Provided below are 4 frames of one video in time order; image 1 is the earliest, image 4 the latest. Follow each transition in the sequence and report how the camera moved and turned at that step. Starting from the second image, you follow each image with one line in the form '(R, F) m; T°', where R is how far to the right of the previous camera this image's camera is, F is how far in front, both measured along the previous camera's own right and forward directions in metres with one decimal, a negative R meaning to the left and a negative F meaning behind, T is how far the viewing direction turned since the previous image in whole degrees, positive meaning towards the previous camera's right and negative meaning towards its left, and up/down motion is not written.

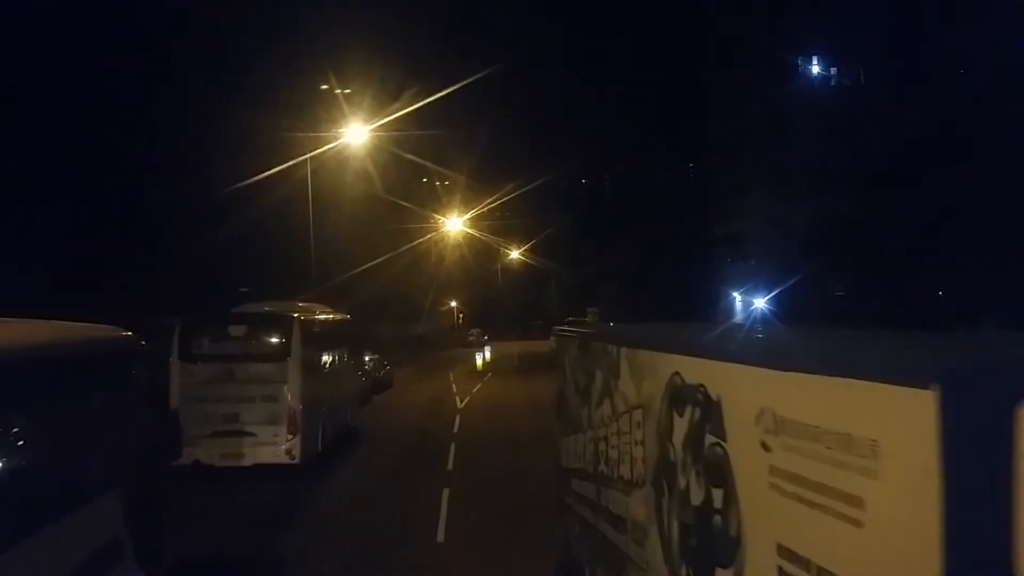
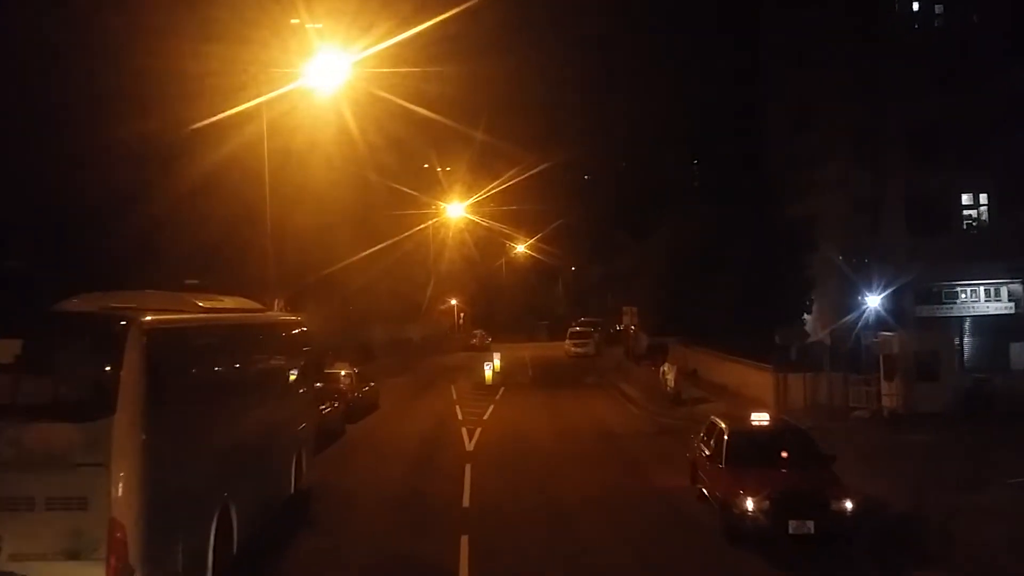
(-0.7, +9.4) m; 0°
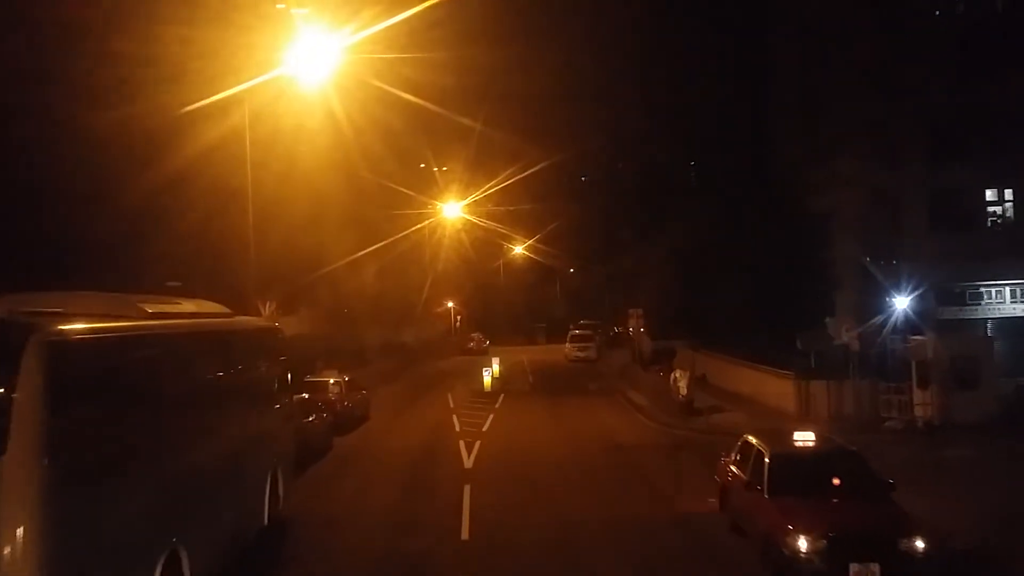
(-0.1, +1.9) m; 0°
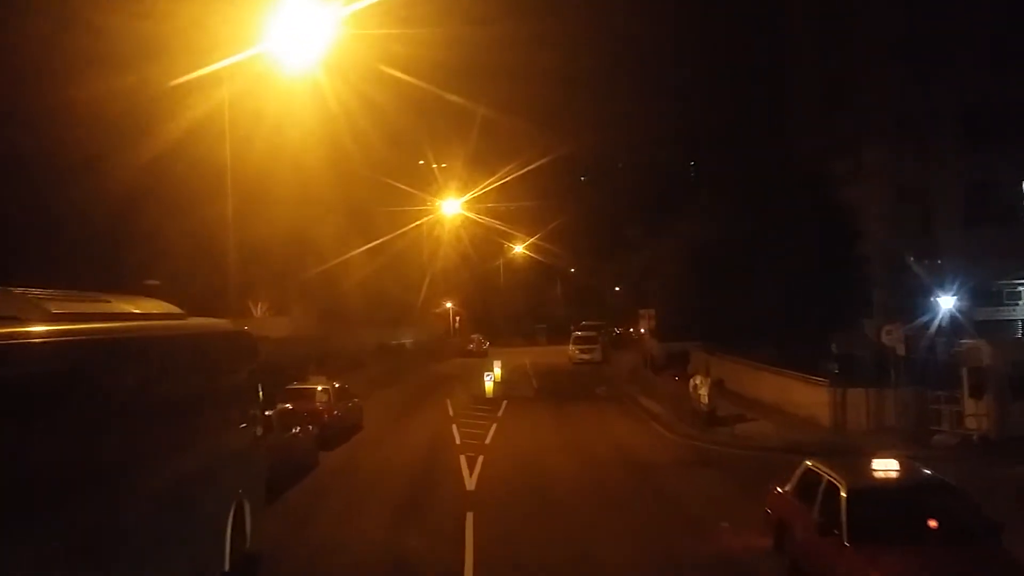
(-0.1, +2.3) m; 0°
